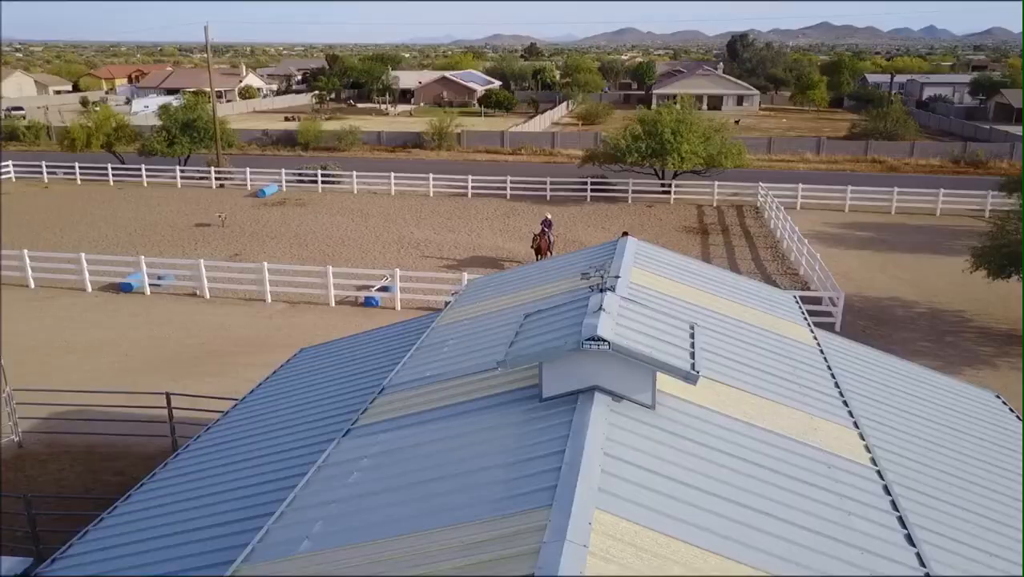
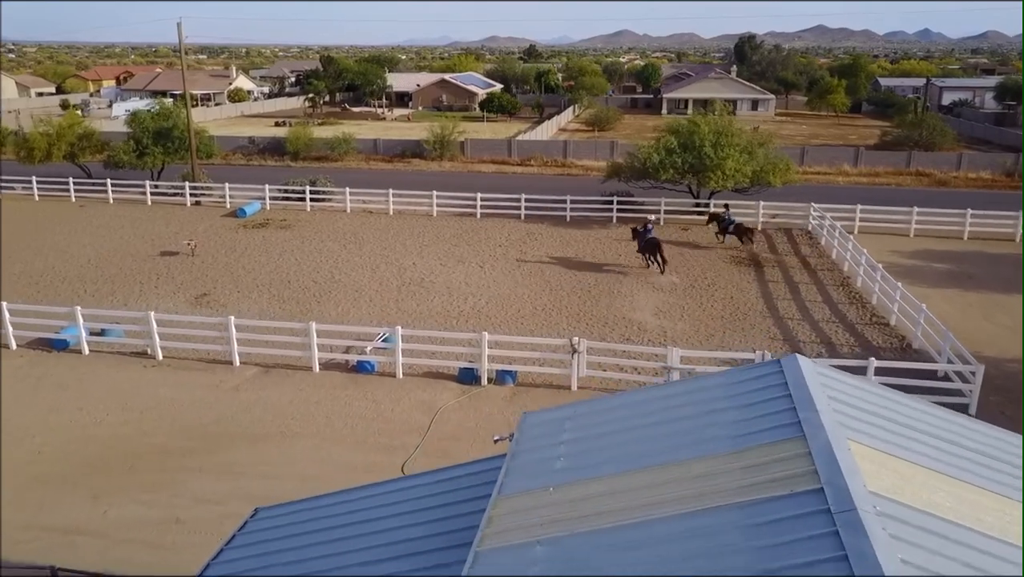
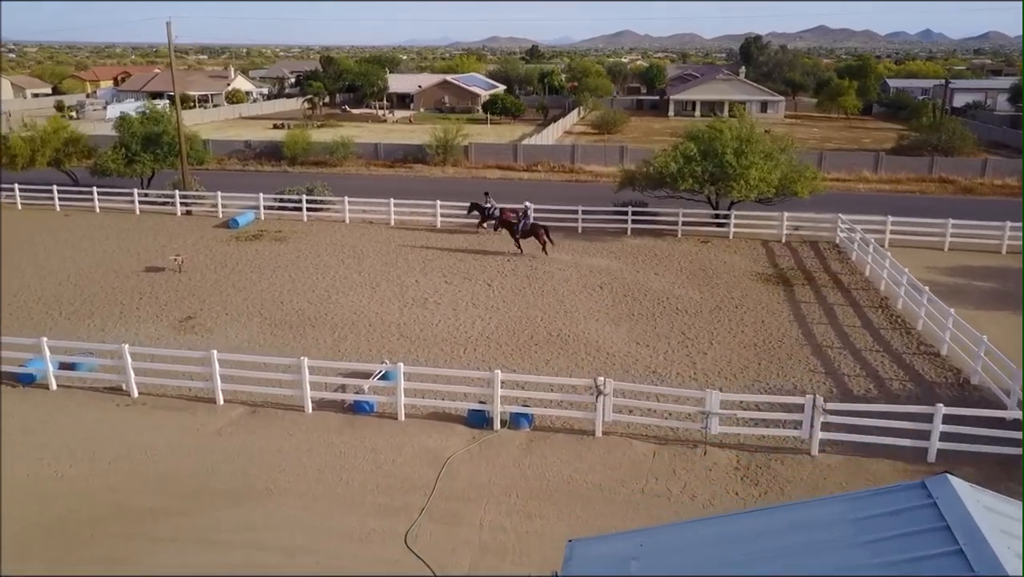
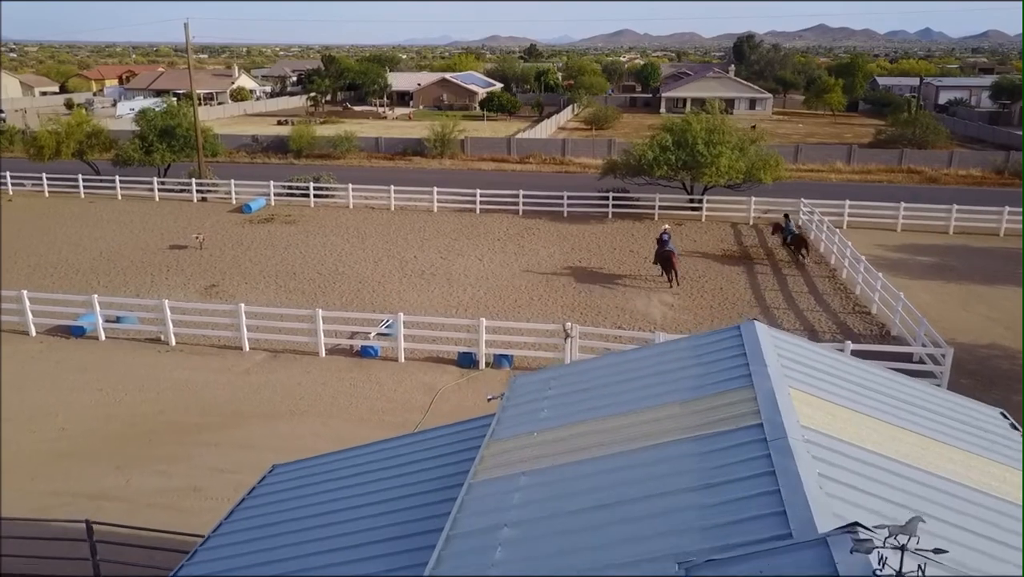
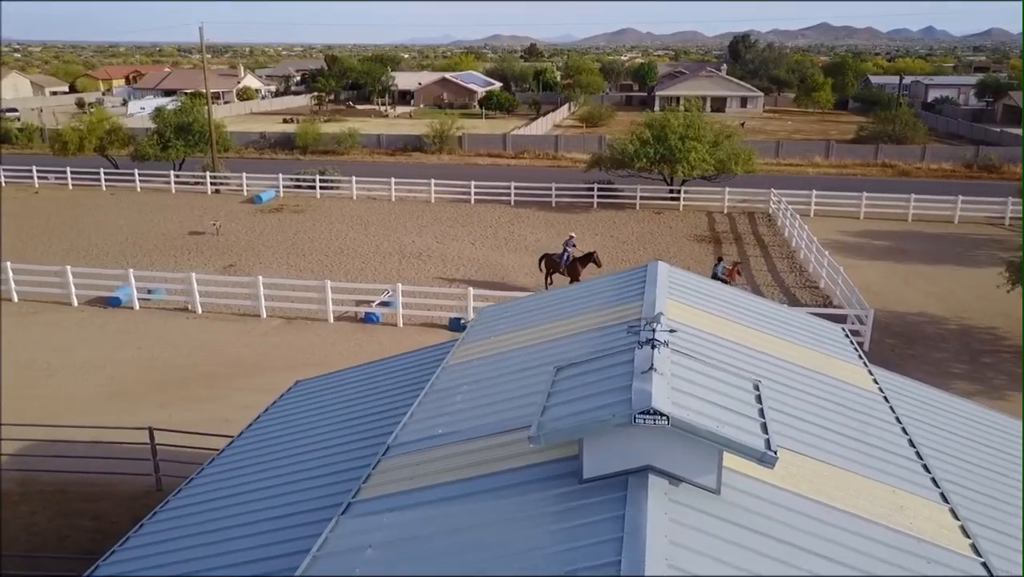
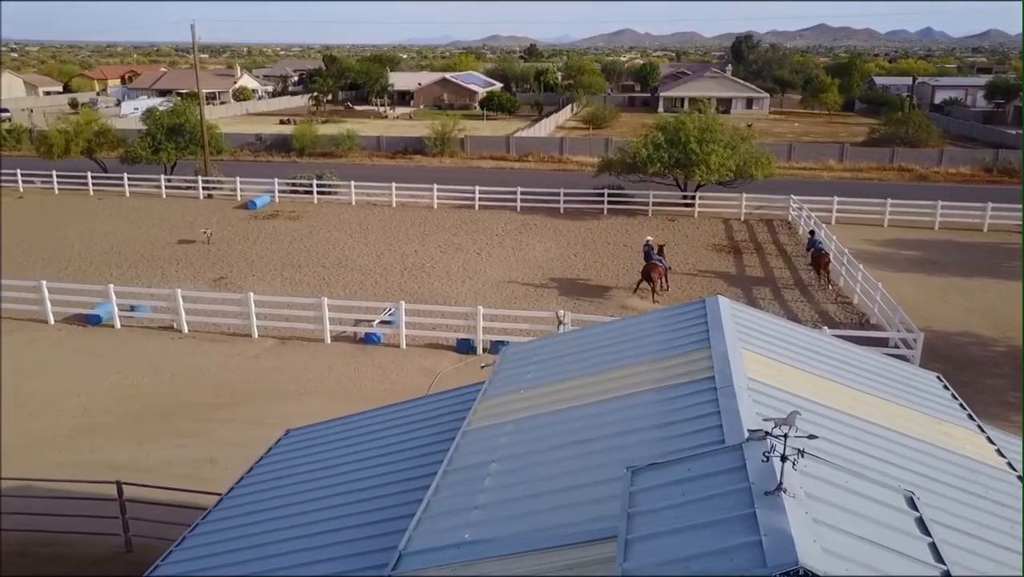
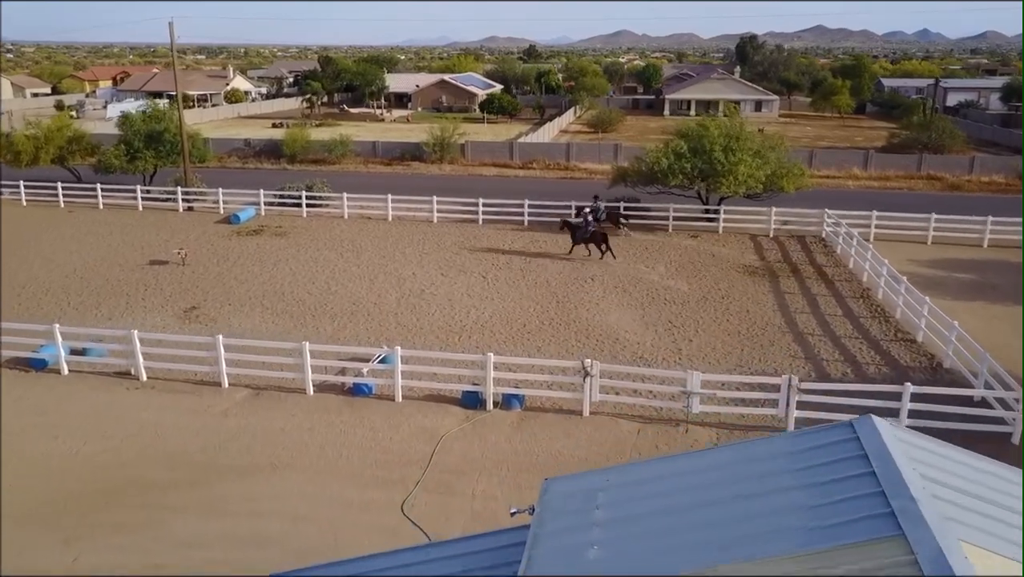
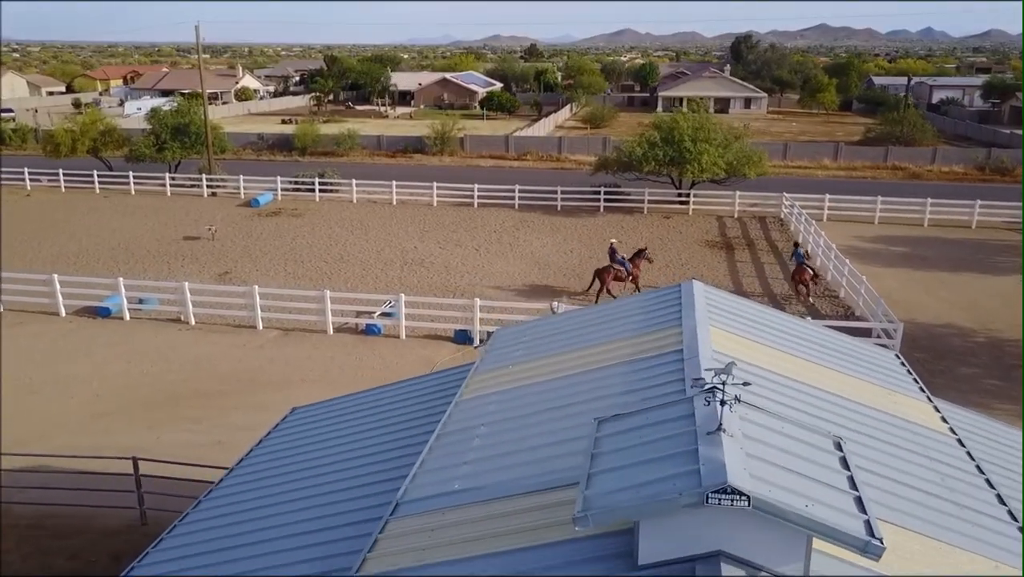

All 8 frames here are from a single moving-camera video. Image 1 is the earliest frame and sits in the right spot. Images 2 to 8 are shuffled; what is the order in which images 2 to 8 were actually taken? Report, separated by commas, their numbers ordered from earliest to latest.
5, 8, 6, 4, 2, 7, 3
